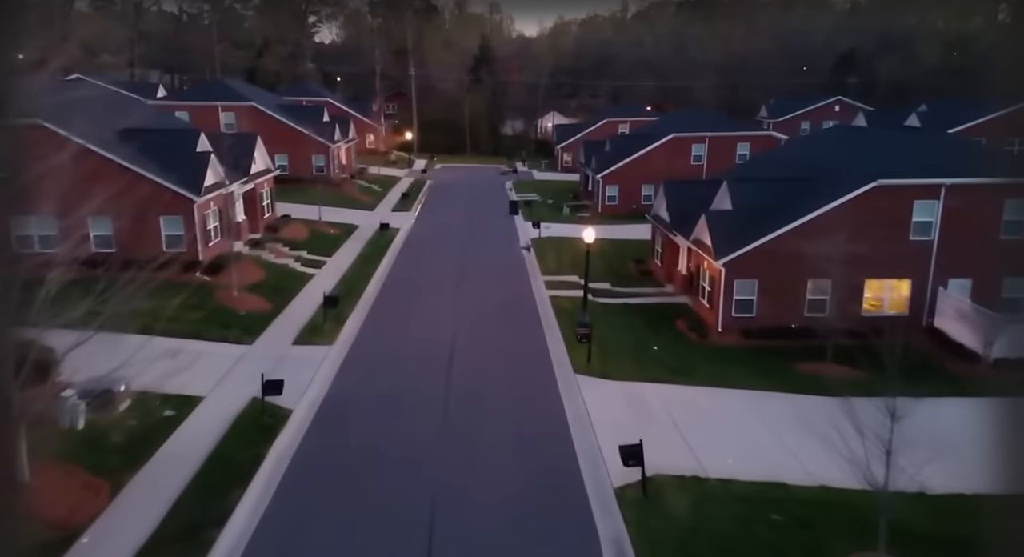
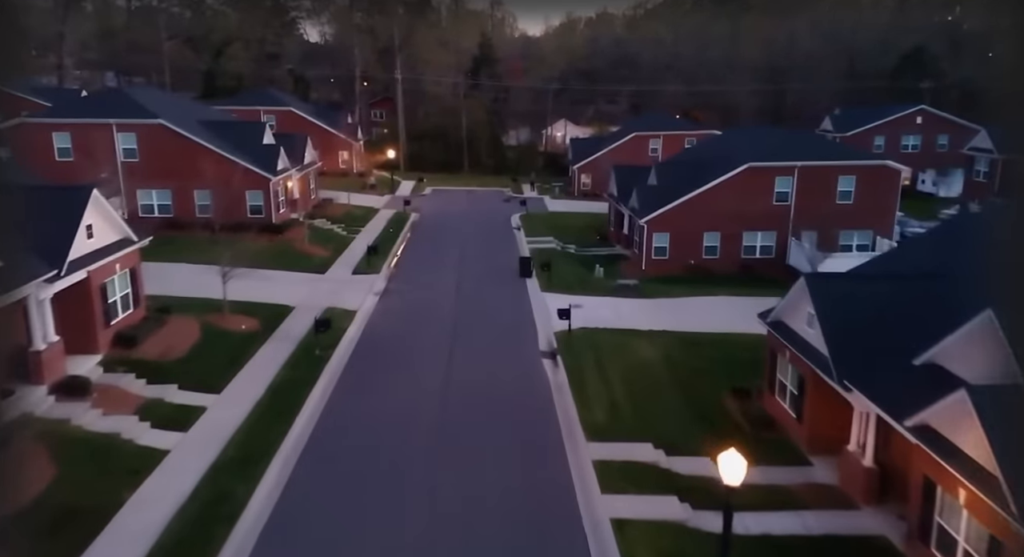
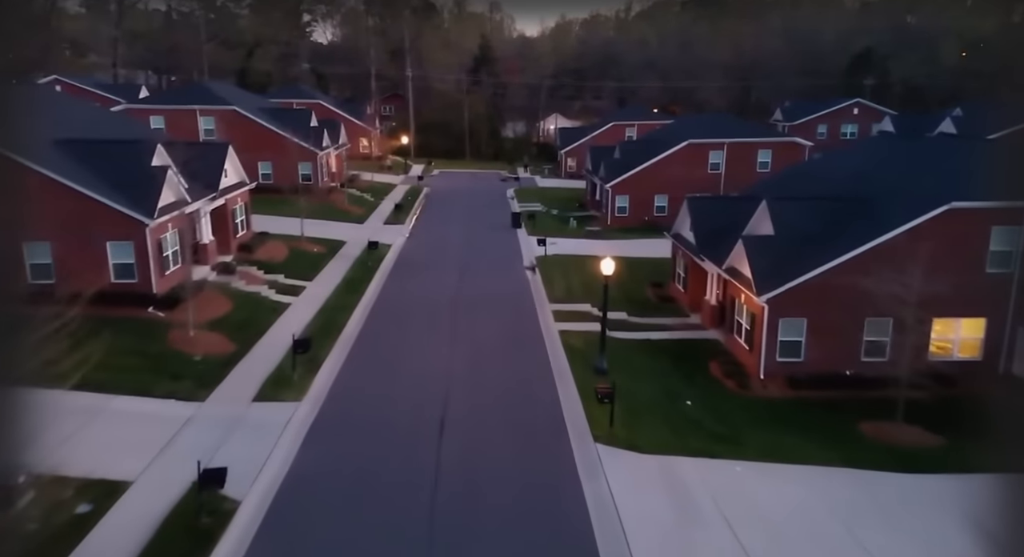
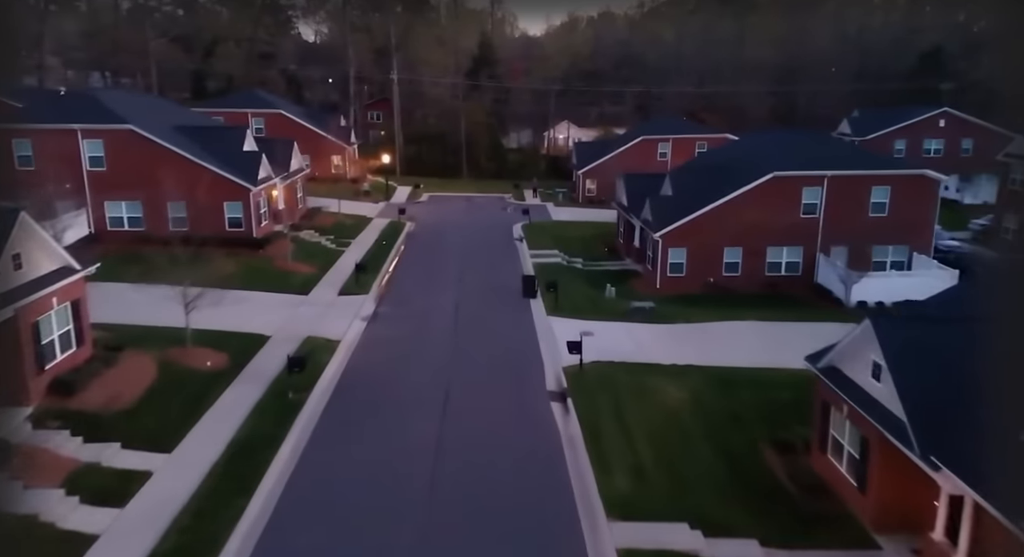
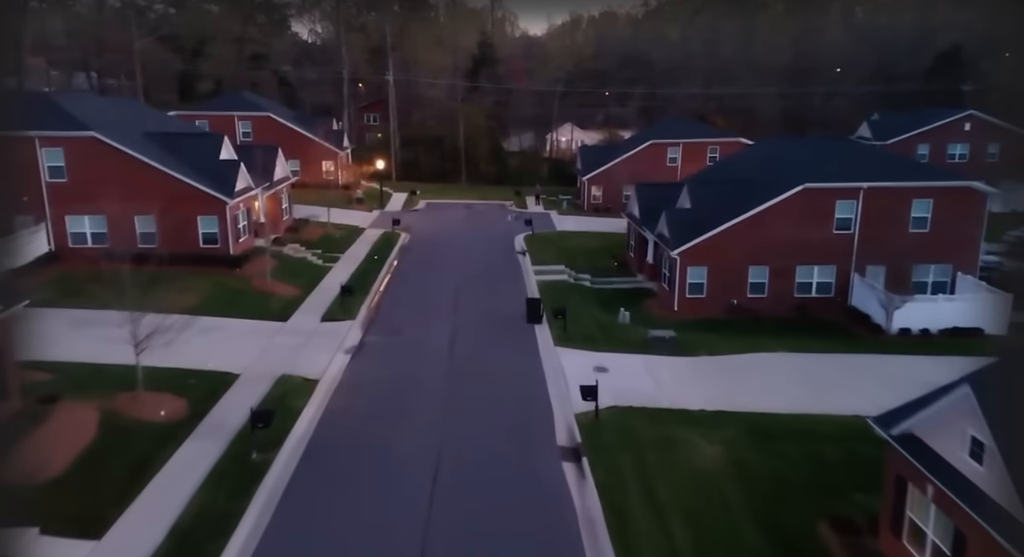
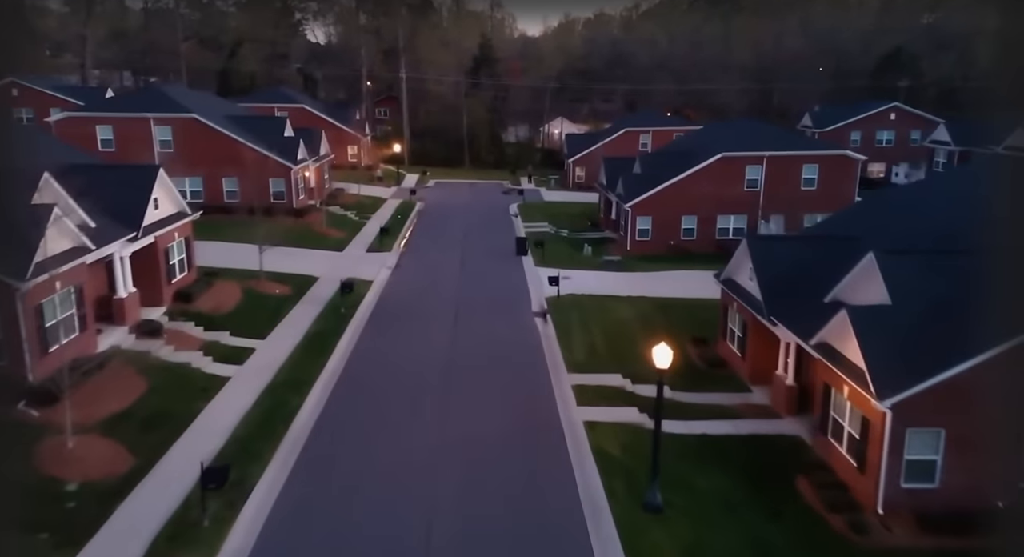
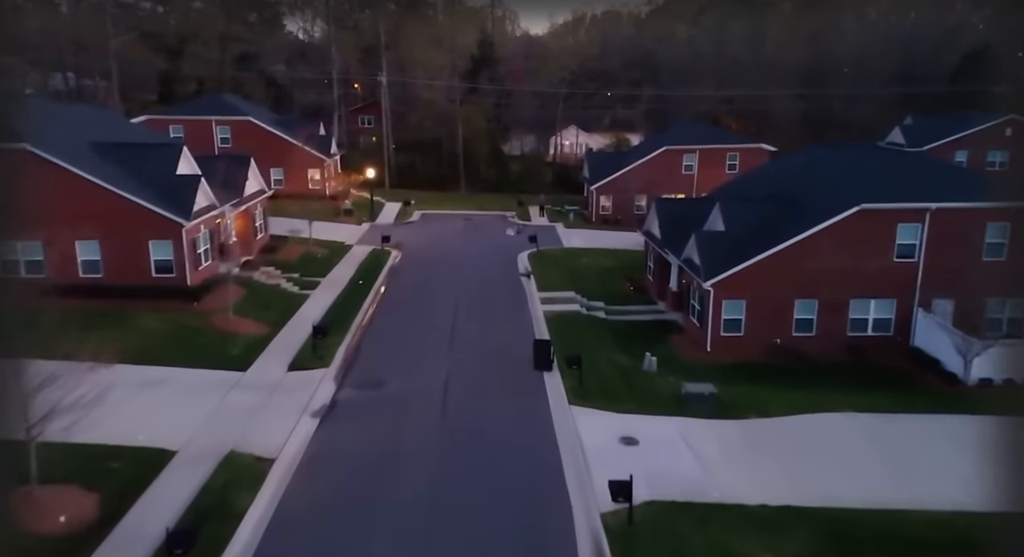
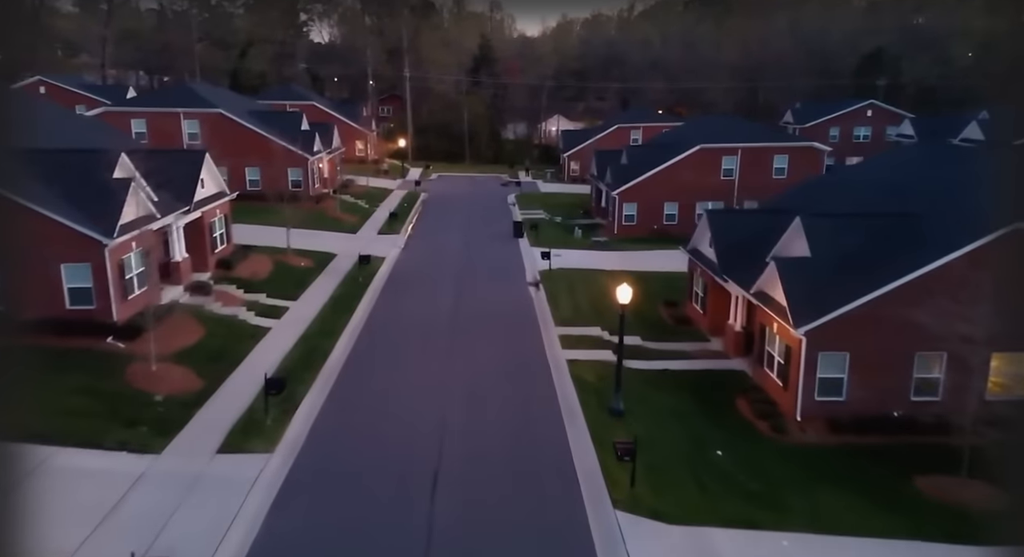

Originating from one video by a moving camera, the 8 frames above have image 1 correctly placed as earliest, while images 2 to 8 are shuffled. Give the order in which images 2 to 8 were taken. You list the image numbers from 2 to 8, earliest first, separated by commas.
3, 8, 6, 2, 4, 5, 7
